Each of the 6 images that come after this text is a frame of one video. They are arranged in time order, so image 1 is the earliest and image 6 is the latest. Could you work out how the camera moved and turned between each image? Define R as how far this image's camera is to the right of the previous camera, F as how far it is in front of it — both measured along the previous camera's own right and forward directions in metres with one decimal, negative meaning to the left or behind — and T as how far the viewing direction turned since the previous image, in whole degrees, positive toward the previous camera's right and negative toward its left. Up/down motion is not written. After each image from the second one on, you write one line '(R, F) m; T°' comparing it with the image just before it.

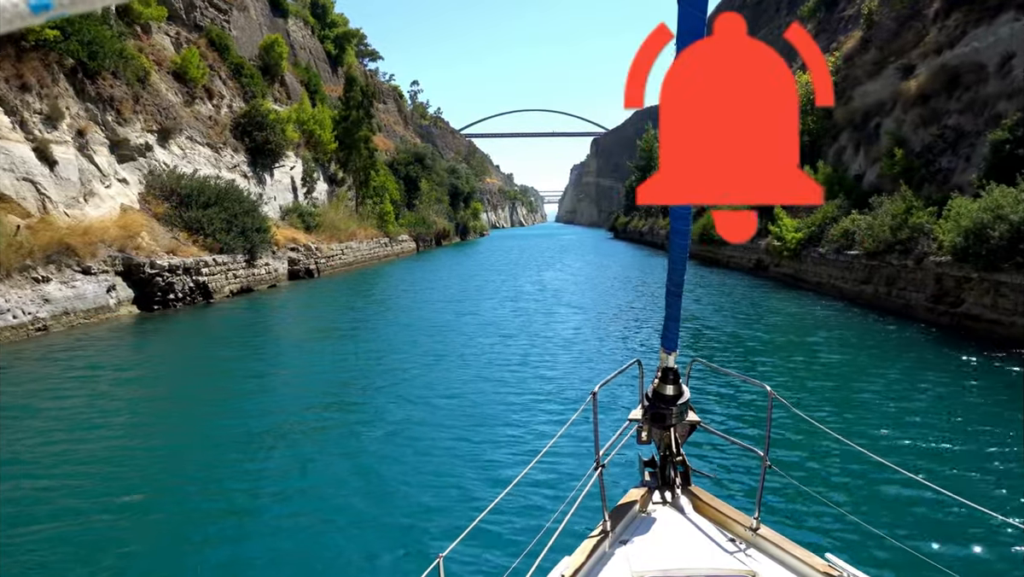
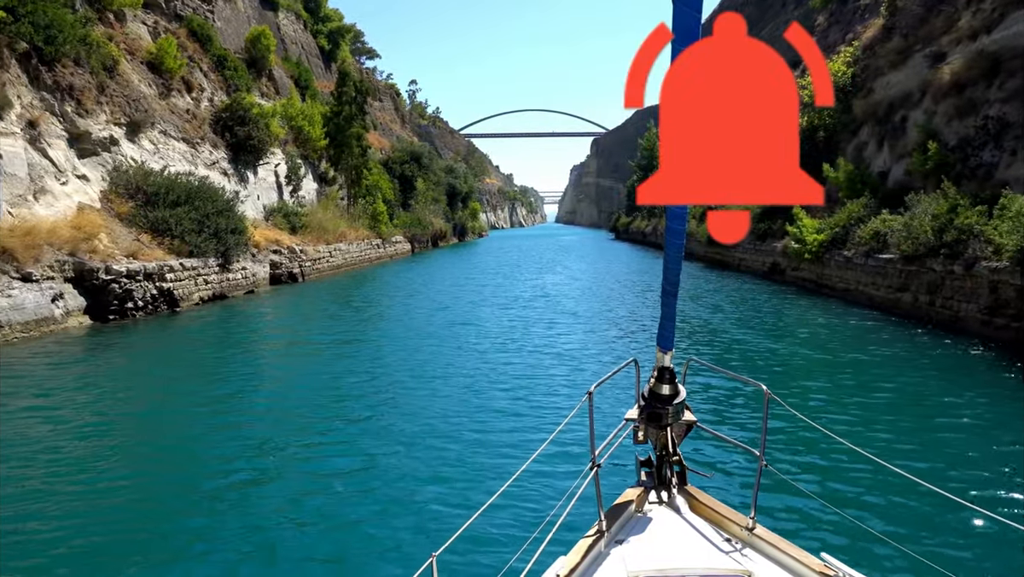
(+0.1, +1.8) m; 0°
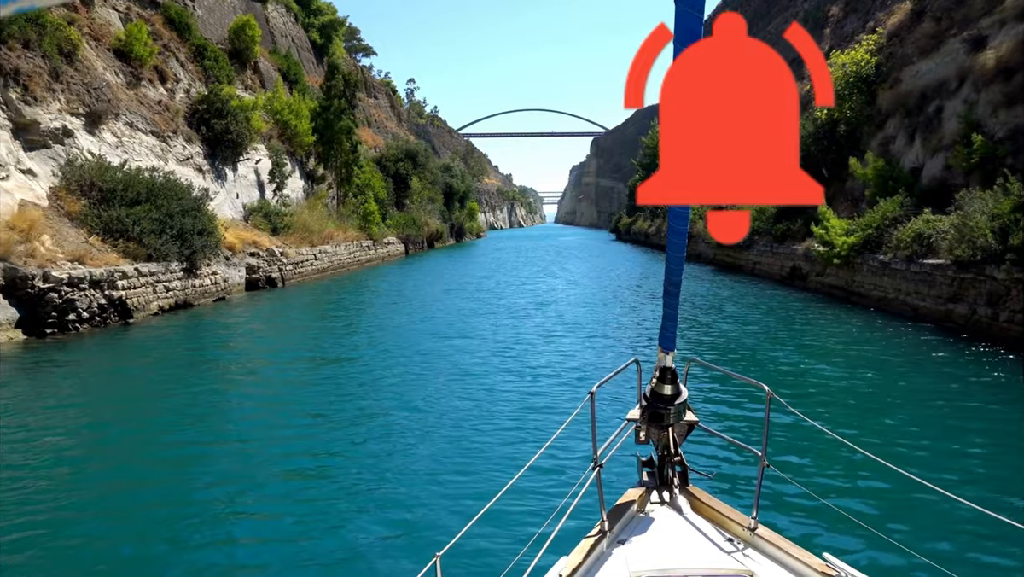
(+0.1, +2.0) m; 0°
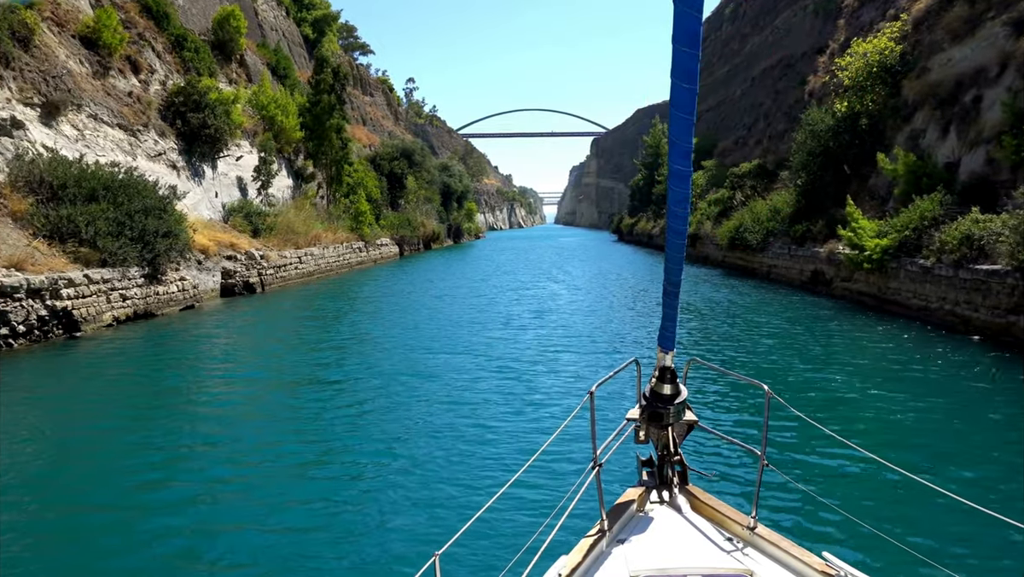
(+0.1, +1.8) m; 0°
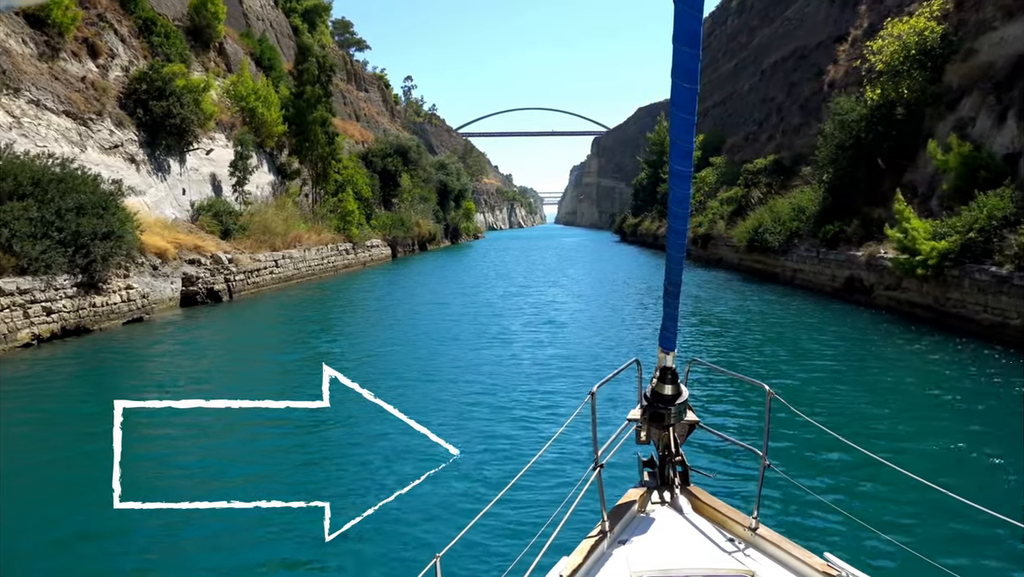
(+0.1, +2.4) m; 0°
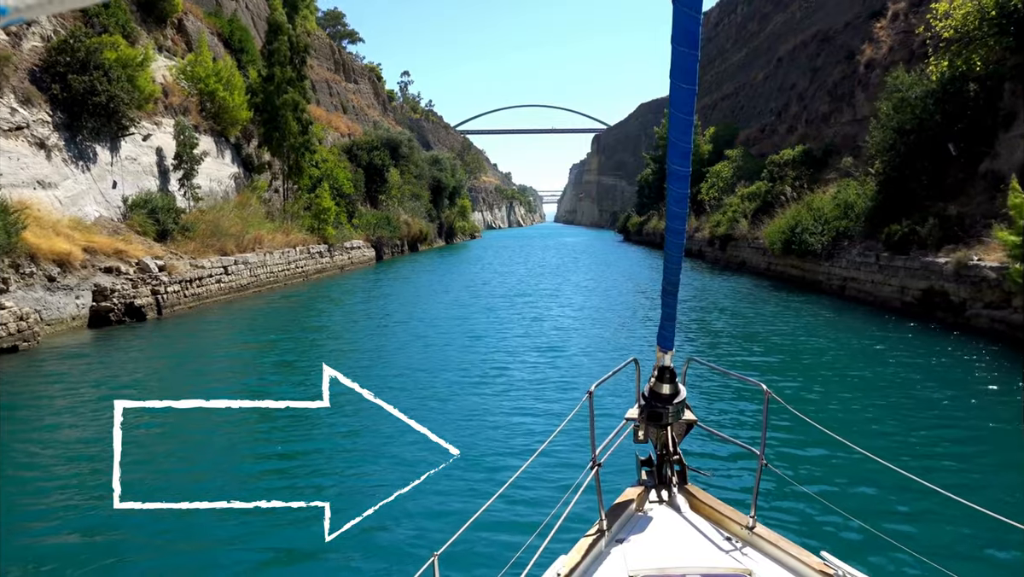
(+0.2, +3.8) m; 0°
